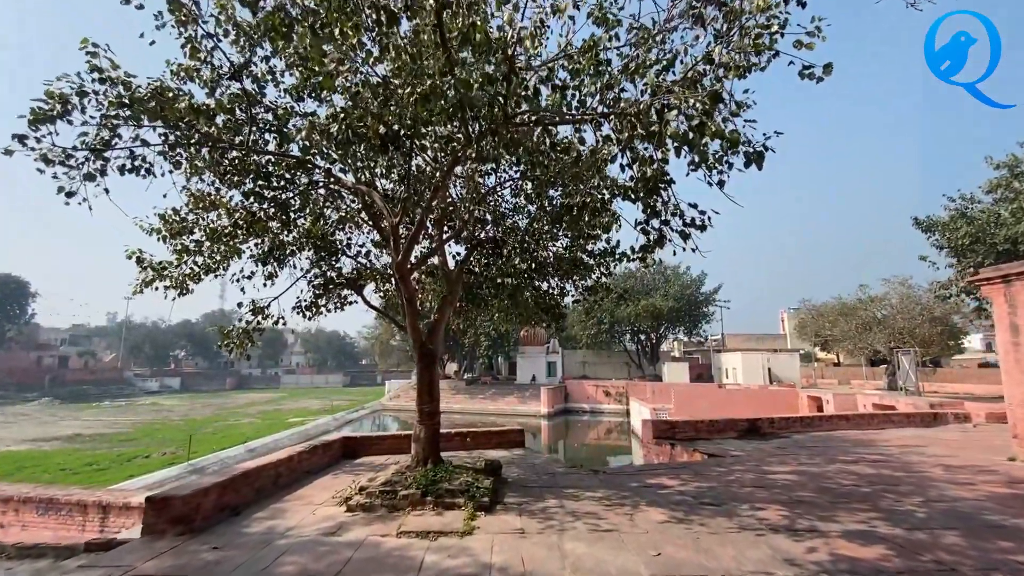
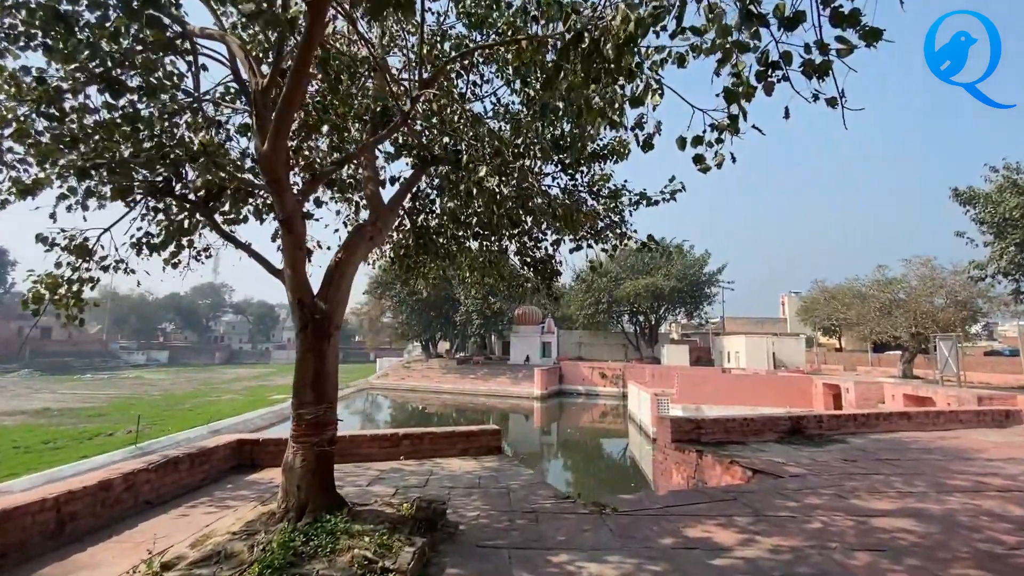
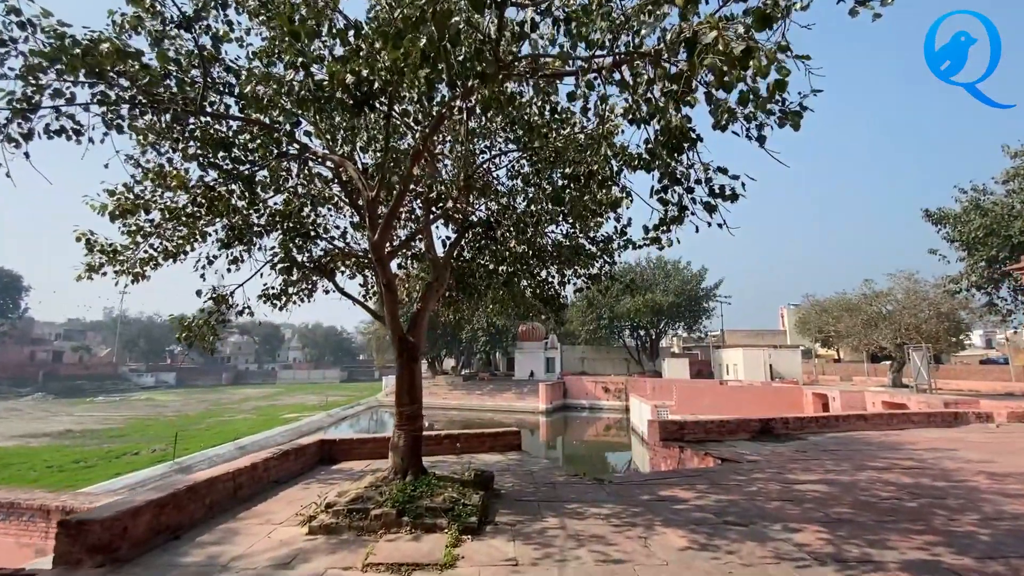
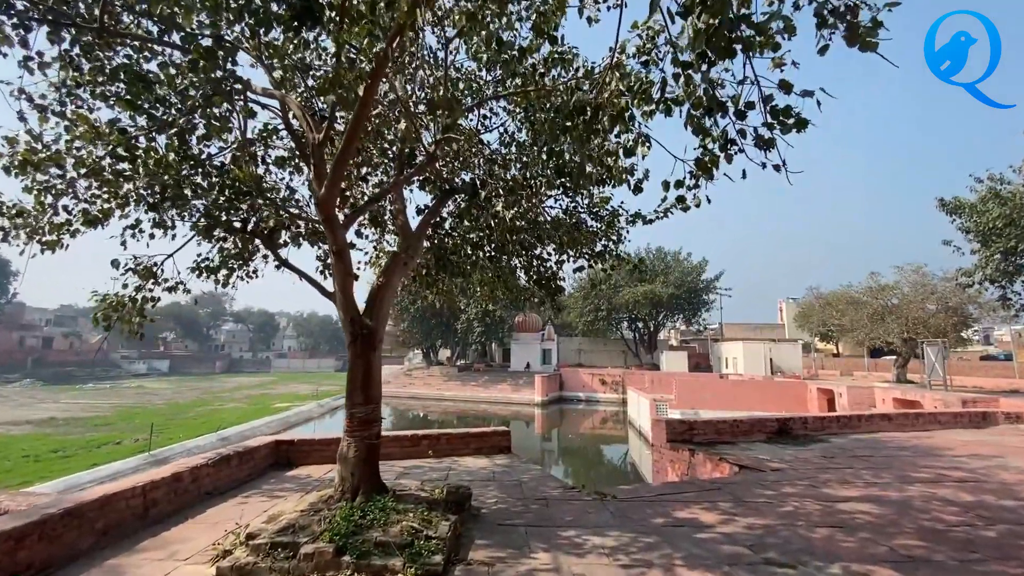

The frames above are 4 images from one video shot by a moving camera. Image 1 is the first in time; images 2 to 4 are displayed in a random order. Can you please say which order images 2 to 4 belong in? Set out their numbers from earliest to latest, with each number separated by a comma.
3, 4, 2
